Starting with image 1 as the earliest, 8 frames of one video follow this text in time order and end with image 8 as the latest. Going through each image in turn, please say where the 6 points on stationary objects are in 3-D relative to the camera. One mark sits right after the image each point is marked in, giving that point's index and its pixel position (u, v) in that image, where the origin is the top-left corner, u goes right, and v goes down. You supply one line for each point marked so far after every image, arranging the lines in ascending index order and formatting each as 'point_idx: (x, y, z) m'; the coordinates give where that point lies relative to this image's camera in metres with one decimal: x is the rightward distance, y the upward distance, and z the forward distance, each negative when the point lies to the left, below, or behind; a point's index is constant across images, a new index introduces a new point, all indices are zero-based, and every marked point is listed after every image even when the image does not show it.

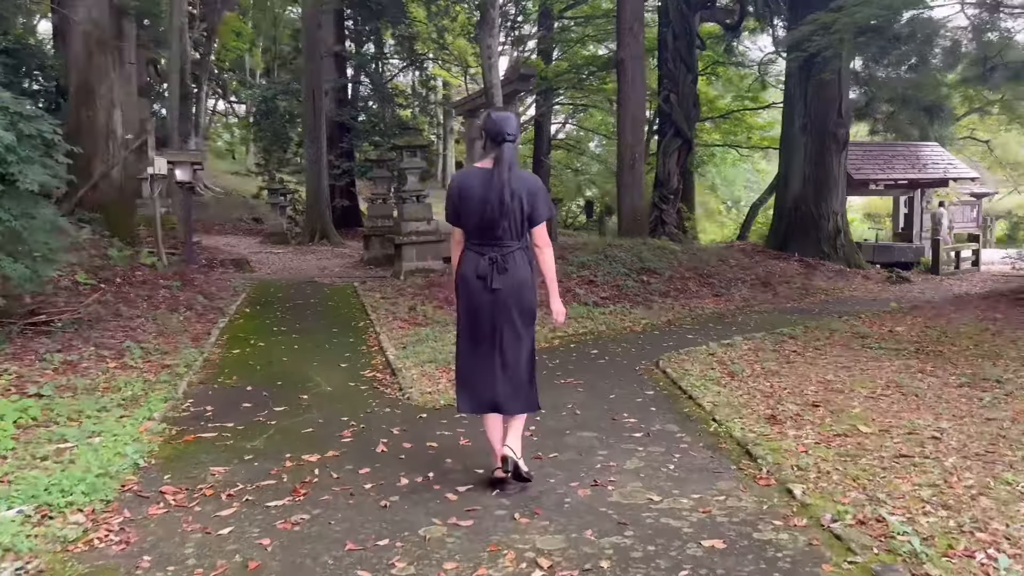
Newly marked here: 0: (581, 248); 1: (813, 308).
0: (+0.9, +0.5, +10.7) m
1: (+3.4, -0.2, +9.1) m
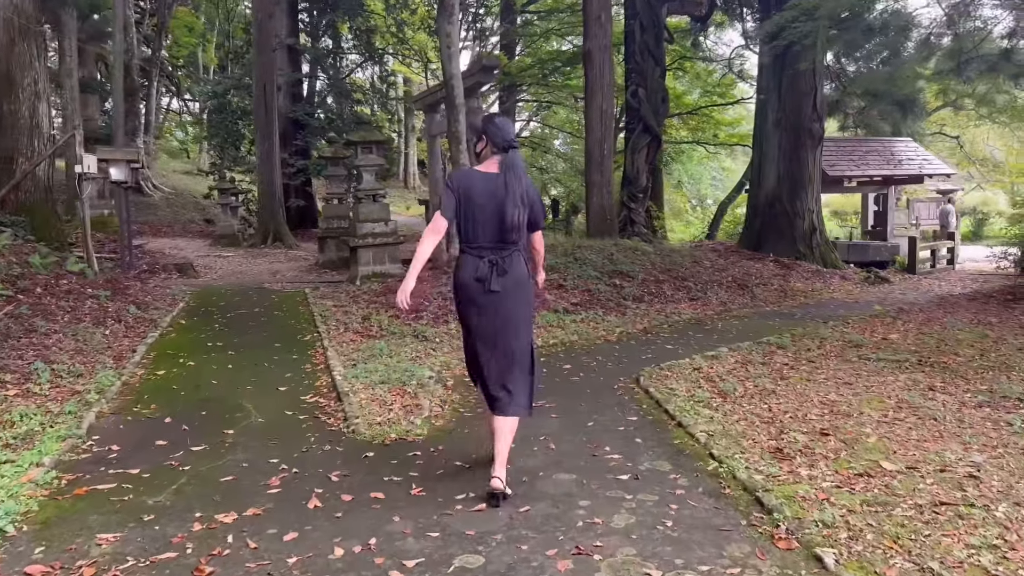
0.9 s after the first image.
0: (+0.5, +0.5, +10.1) m
1: (+3.0, -0.2, +8.6) m
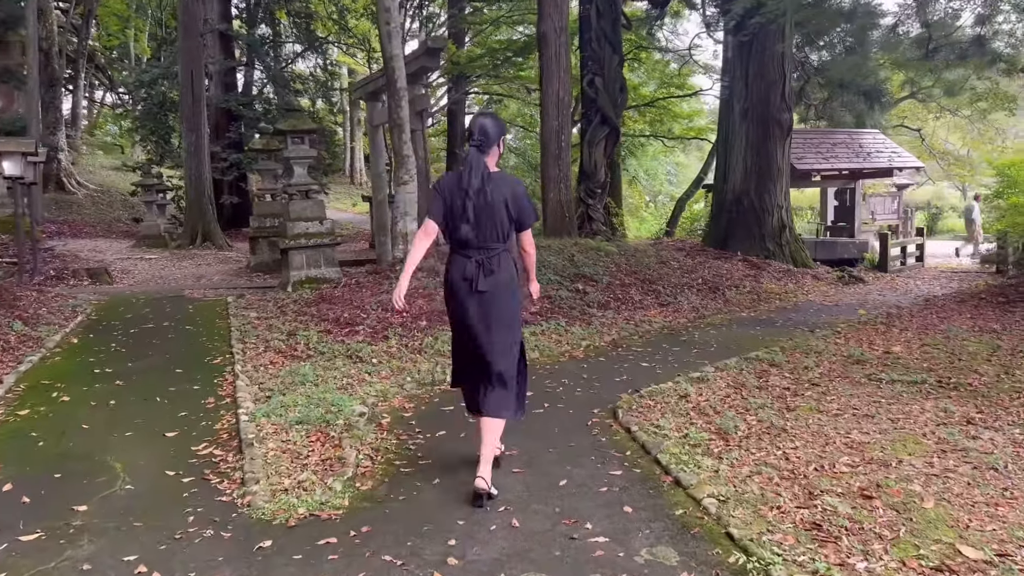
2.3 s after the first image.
0: (-0.1, +0.4, +9.2) m
1: (+2.5, -0.3, +7.8) m
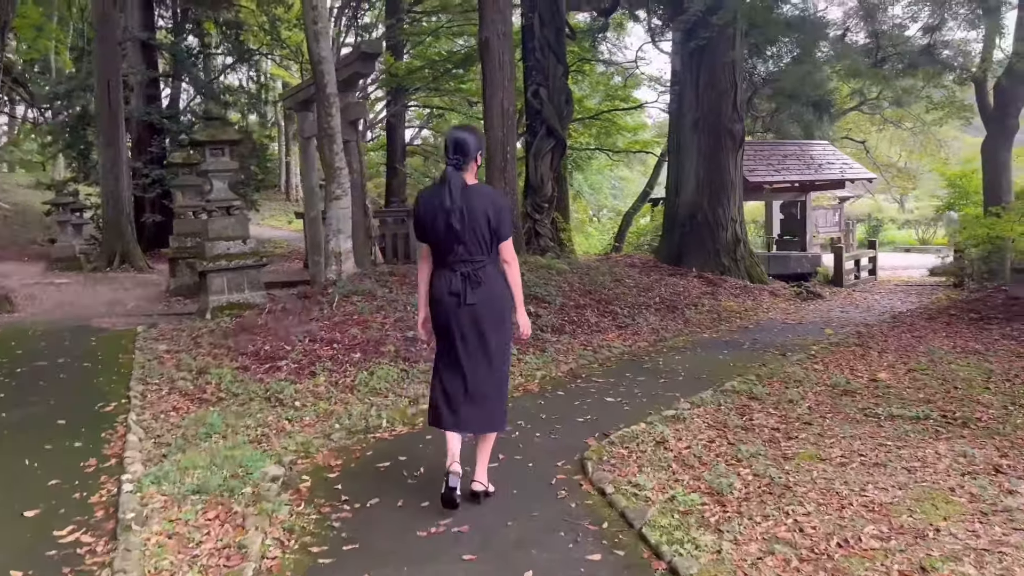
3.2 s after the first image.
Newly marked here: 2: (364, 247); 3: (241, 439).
0: (-0.7, +0.2, +8.5) m
1: (+2.0, -0.5, +7.3) m
2: (-1.8, +0.5, +9.9) m
3: (-1.4, -0.8, +4.2) m
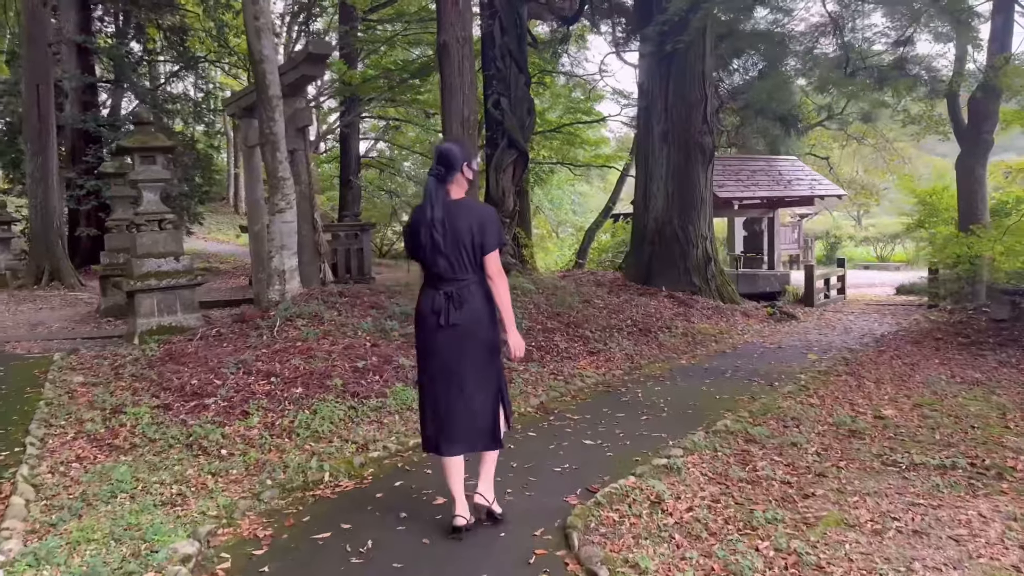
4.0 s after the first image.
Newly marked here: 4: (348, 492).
0: (-1.1, 0.0, +7.8) m
1: (+1.7, -0.6, +6.8) m
2: (-2.2, +0.3, +9.2) m
3: (-1.5, -0.9, +3.5) m
4: (-0.7, -0.9, +3.6) m
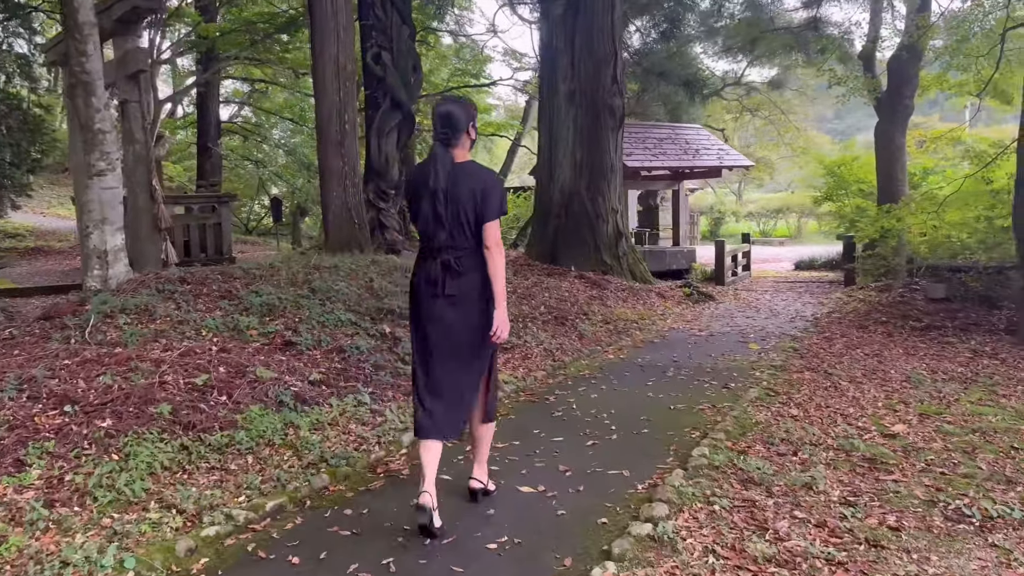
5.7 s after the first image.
0: (-1.9, +0.1, +6.3) m
1: (+1.0, -0.5, +5.7) m
2: (-3.3, +0.4, +7.5) m
3: (-1.7, -0.9, +2.0) m
4: (-1.0, -0.9, +2.2) m
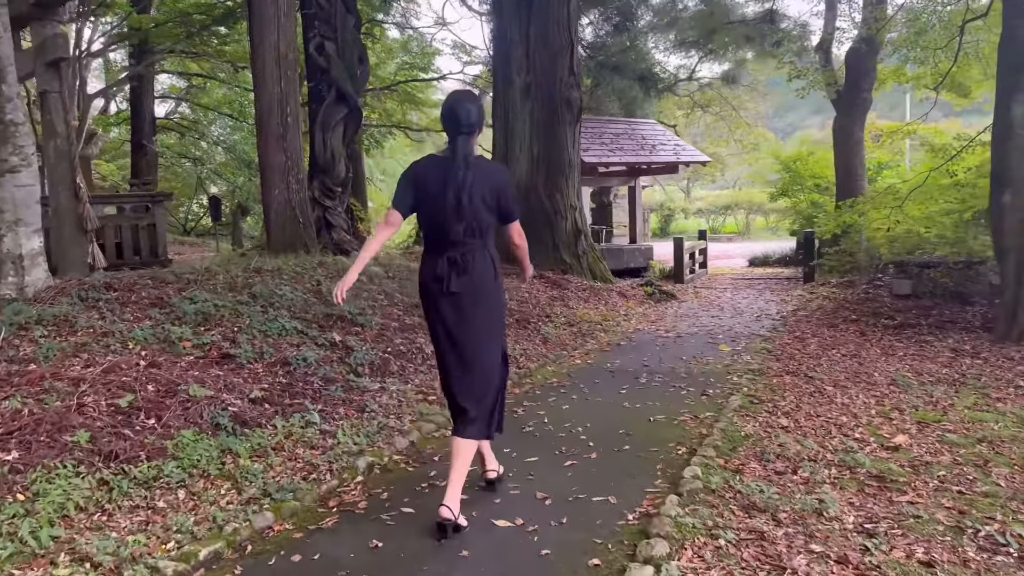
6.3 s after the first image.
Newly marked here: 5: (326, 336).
0: (-2.2, +0.1, +5.8) m
1: (+0.7, -0.5, +5.4) m
2: (-3.7, +0.4, +6.8) m
3: (-1.7, -0.9, +1.5) m
4: (-1.0, -0.9, +1.8) m
5: (-1.1, -0.3, +4.9) m
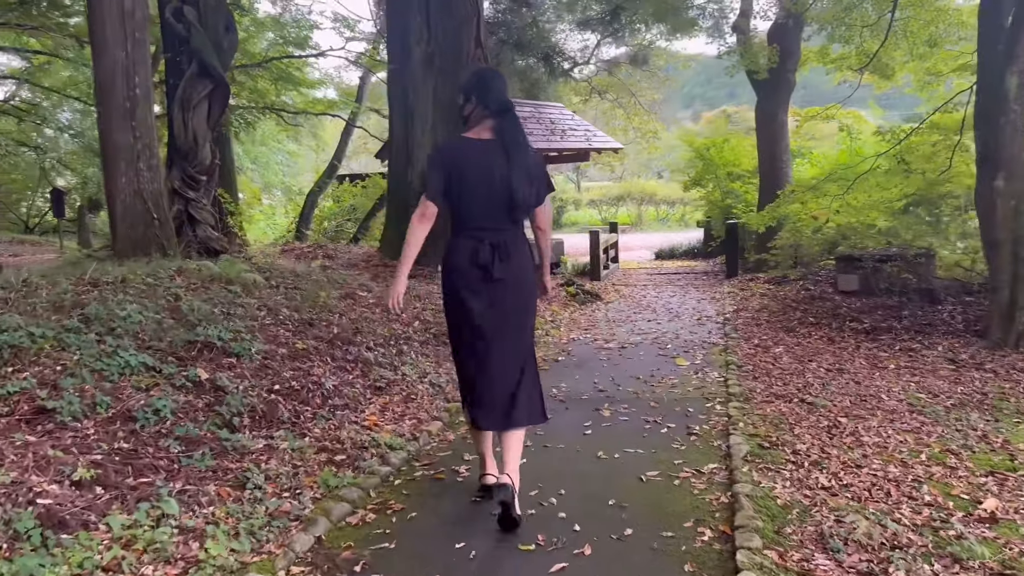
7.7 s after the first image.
0: (-2.7, 0.0, +4.4) m
1: (+0.3, -0.5, +4.4) m
2: (-4.3, +0.2, +5.2) m
3: (-1.6, -1.1, +0.2) m
4: (-0.9, -1.0, +0.6) m
5: (-1.5, -0.4, +3.6) m
